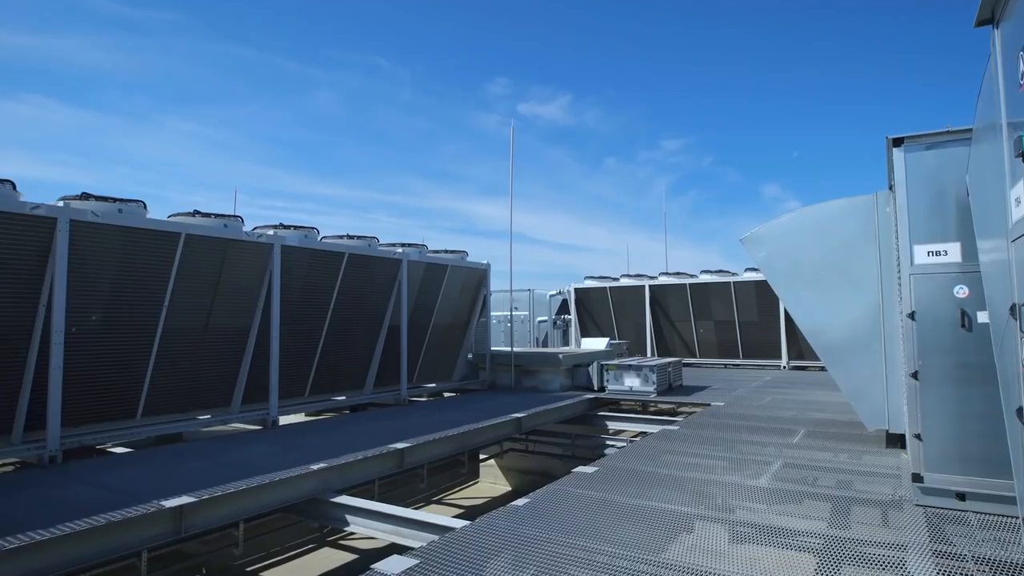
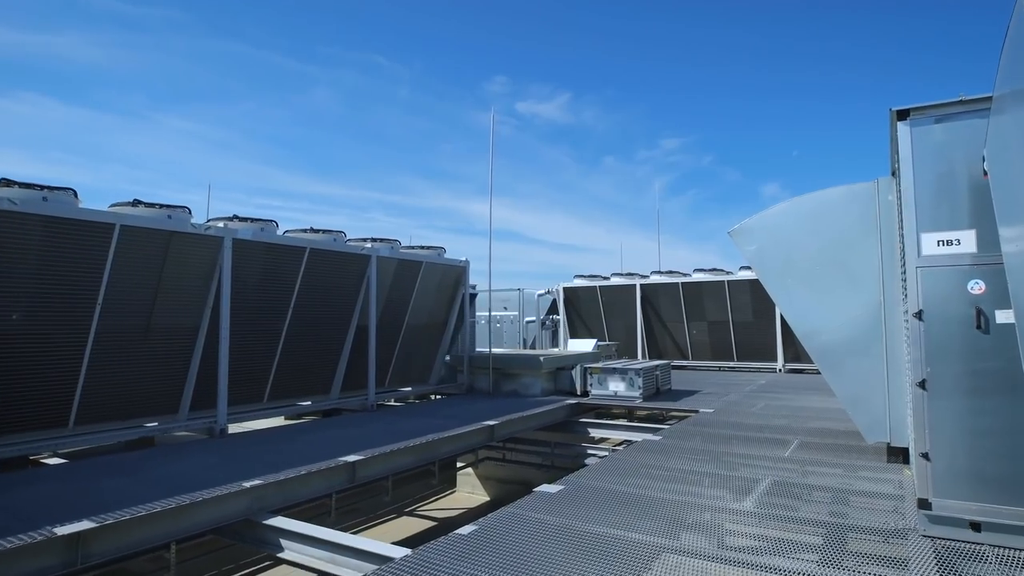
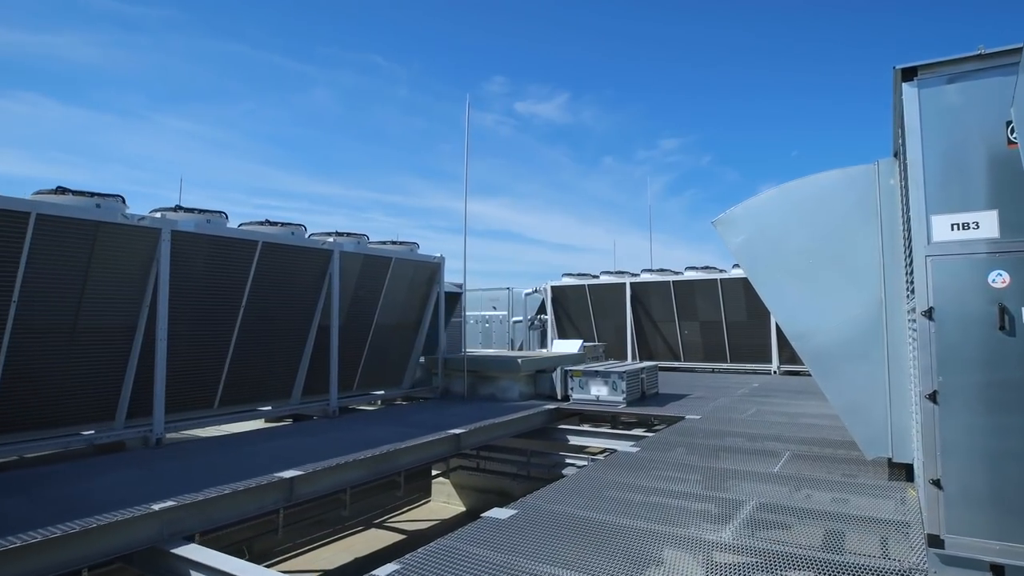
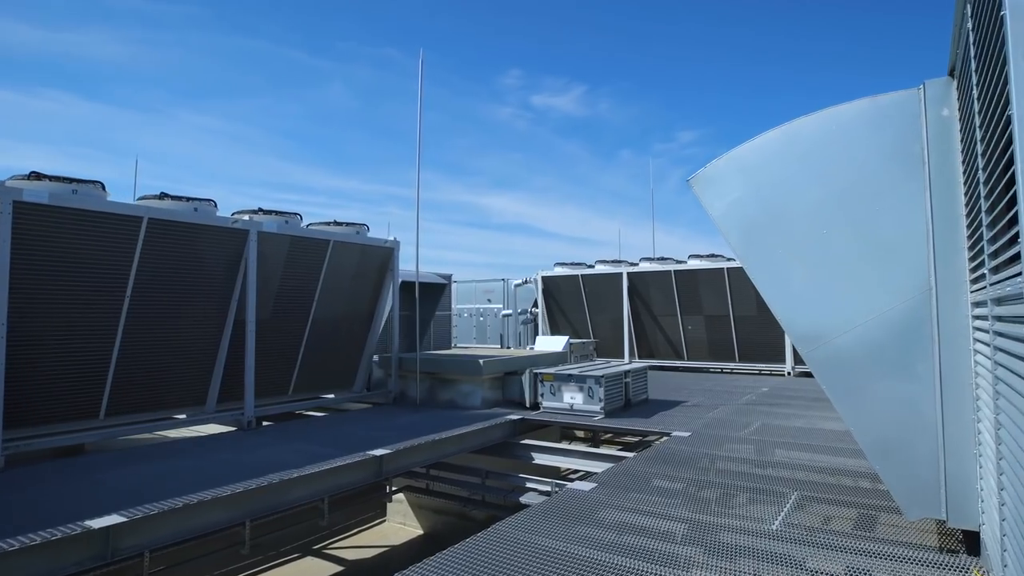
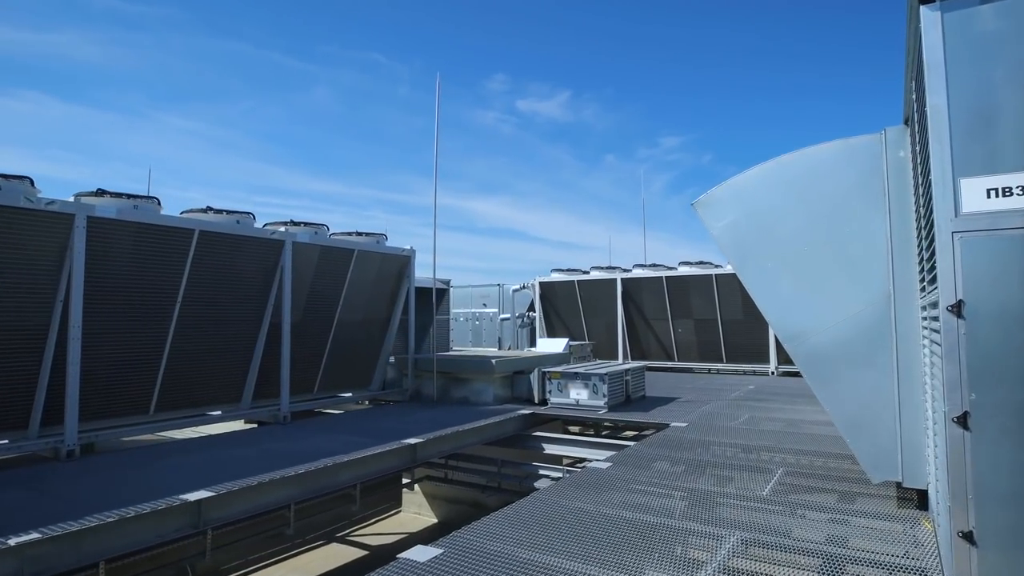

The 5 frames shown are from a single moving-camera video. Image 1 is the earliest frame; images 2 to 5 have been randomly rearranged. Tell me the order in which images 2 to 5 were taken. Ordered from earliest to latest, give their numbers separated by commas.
2, 3, 5, 4
